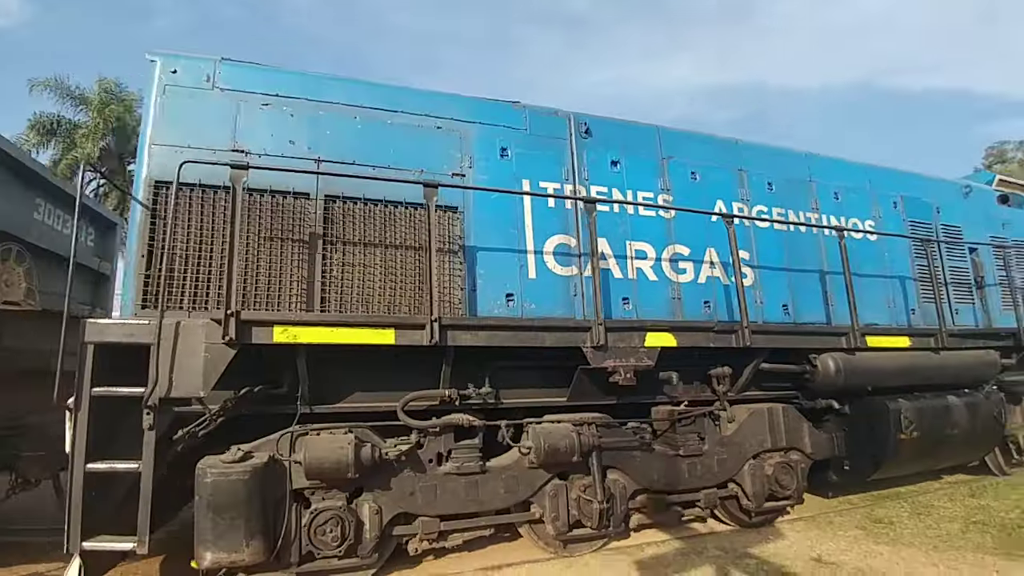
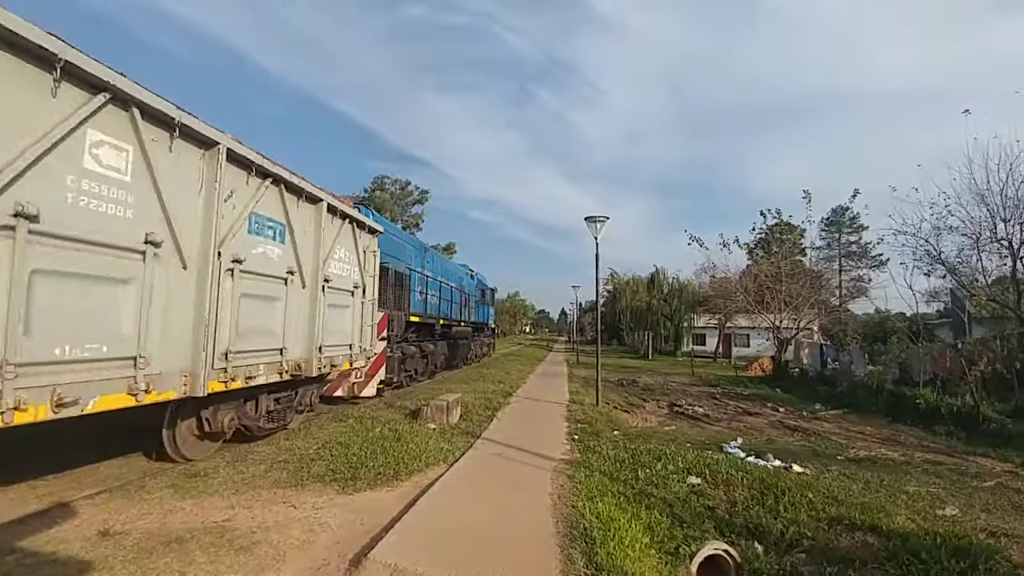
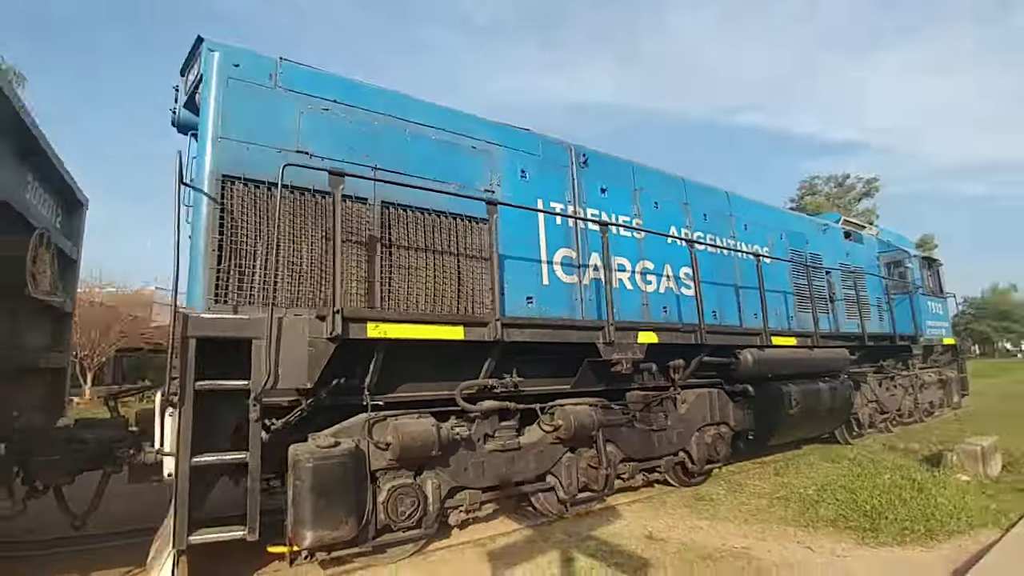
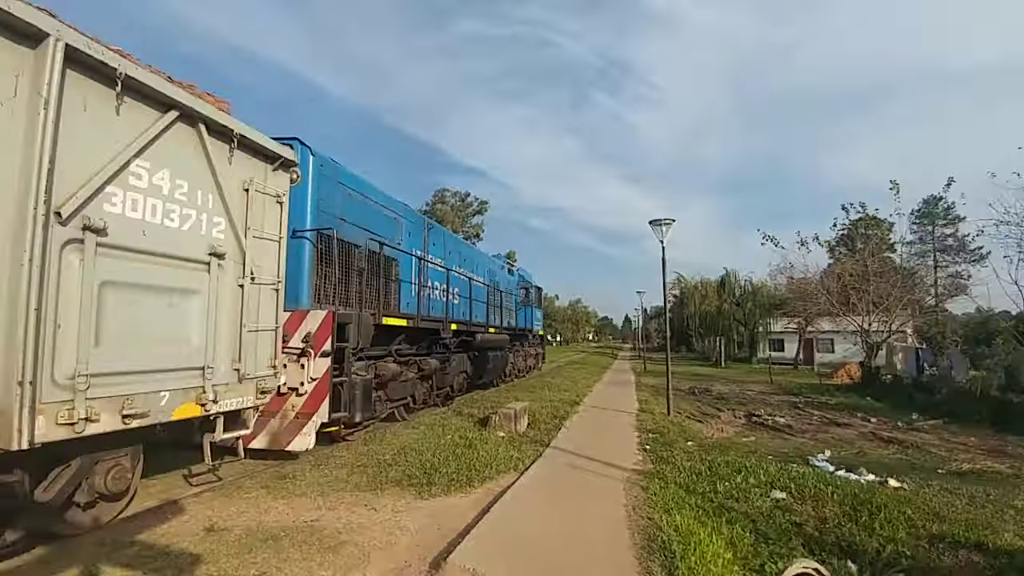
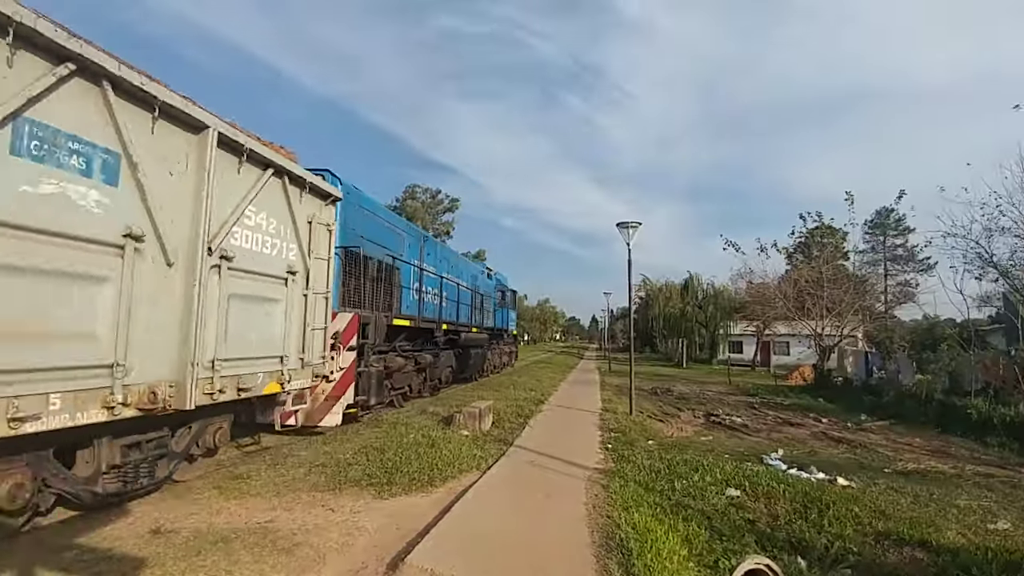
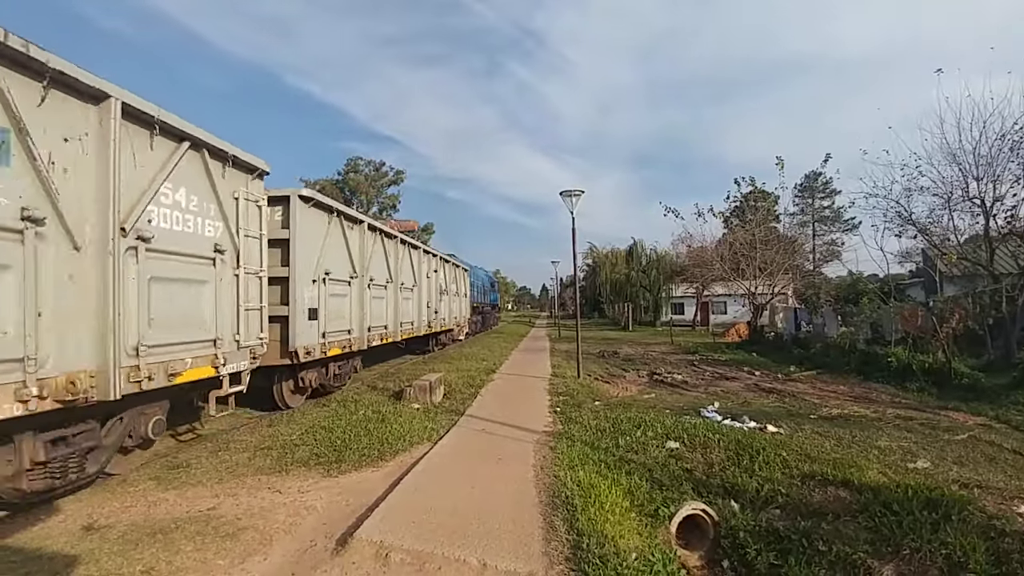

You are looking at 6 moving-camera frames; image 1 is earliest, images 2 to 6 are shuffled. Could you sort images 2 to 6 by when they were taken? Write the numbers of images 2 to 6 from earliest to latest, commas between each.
3, 4, 5, 2, 6
